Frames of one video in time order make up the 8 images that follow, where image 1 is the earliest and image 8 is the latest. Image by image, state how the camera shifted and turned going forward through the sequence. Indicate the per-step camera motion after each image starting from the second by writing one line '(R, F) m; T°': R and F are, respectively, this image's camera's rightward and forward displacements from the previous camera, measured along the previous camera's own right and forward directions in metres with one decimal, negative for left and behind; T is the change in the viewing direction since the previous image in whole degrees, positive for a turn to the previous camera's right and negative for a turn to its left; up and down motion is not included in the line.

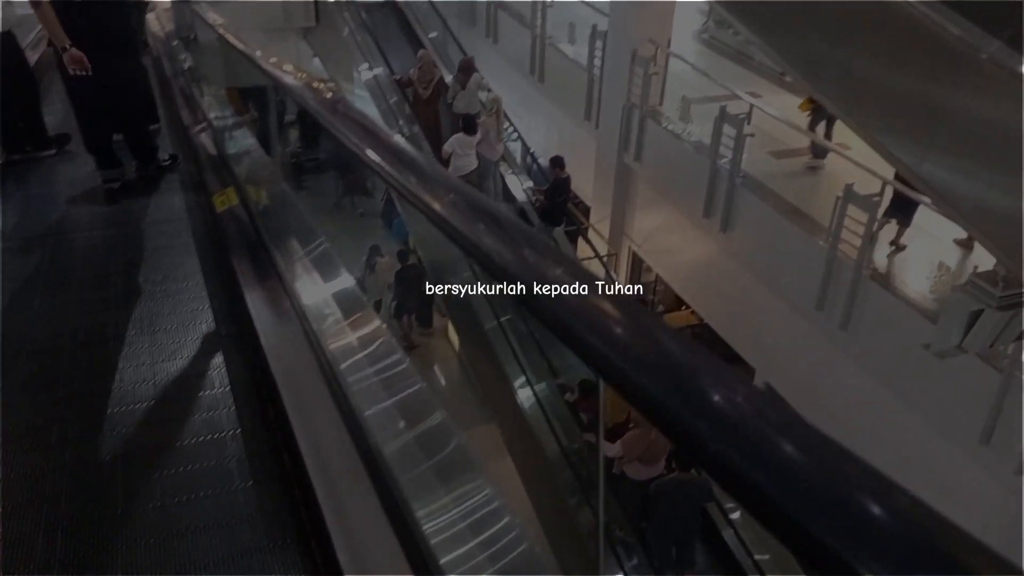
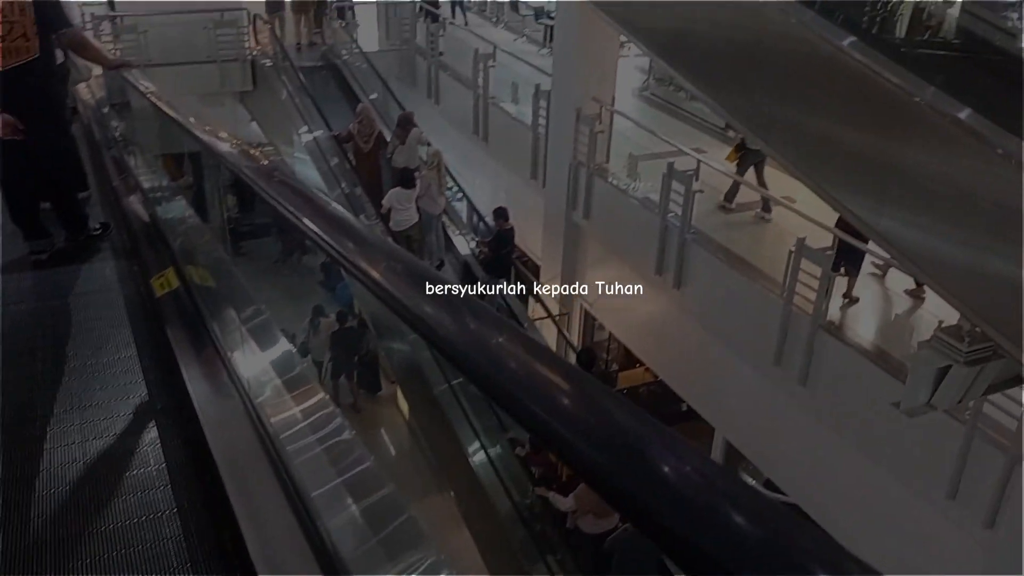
(-0.1, +0.2) m; +4°
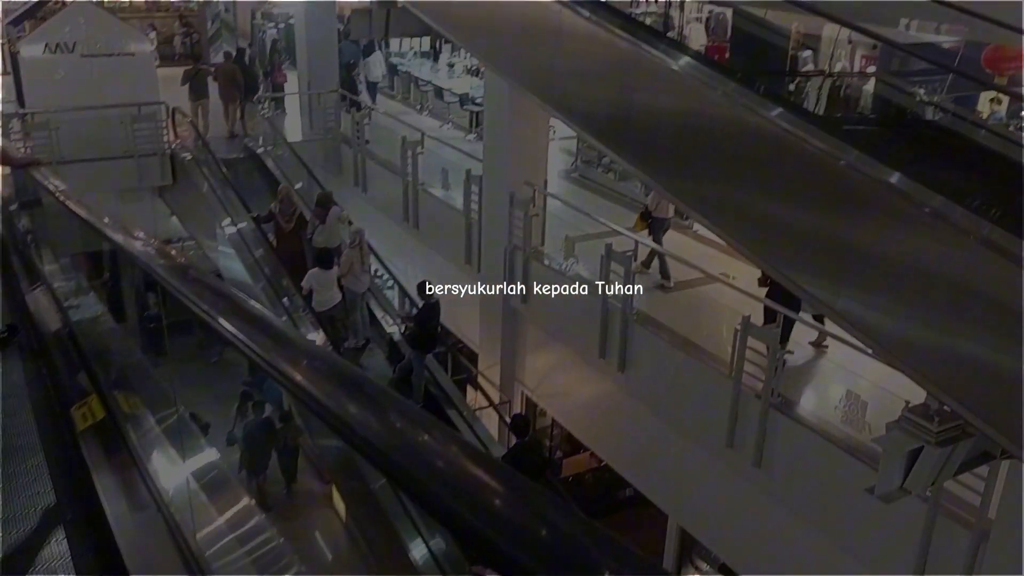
(-0.1, +0.2) m; +5°
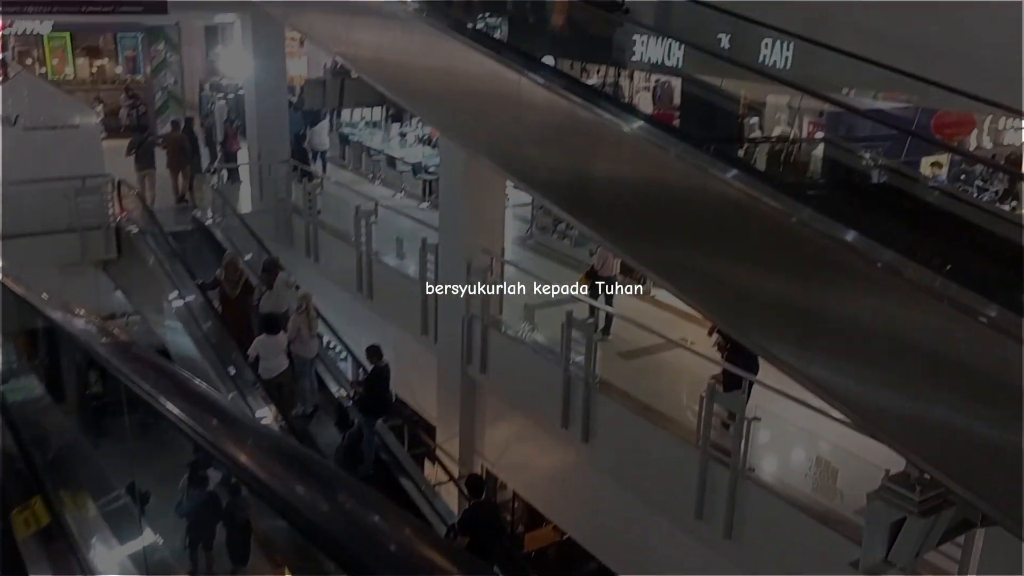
(0.0, +0.1) m; +3°
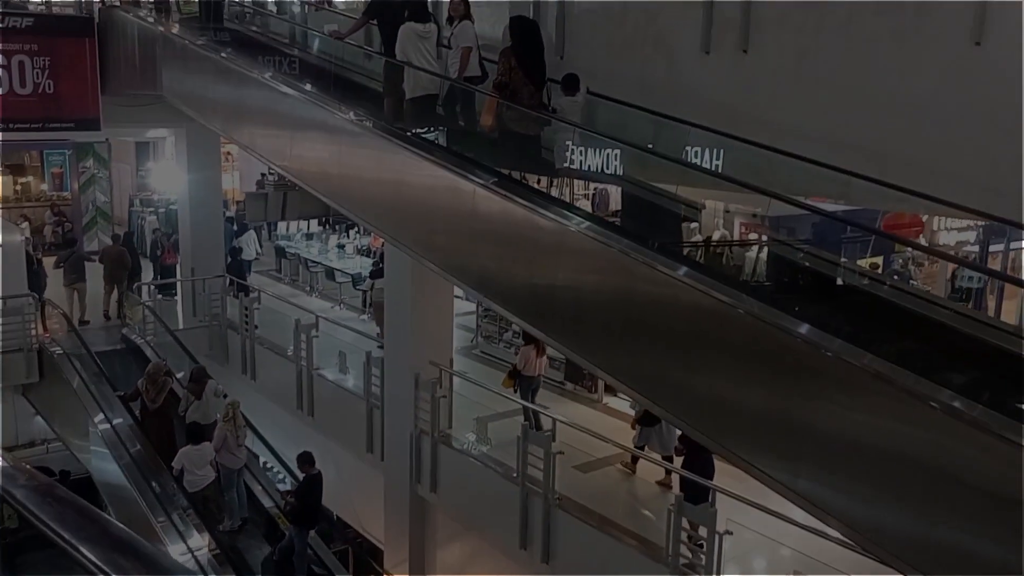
(-0.1, +0.2) m; +5°
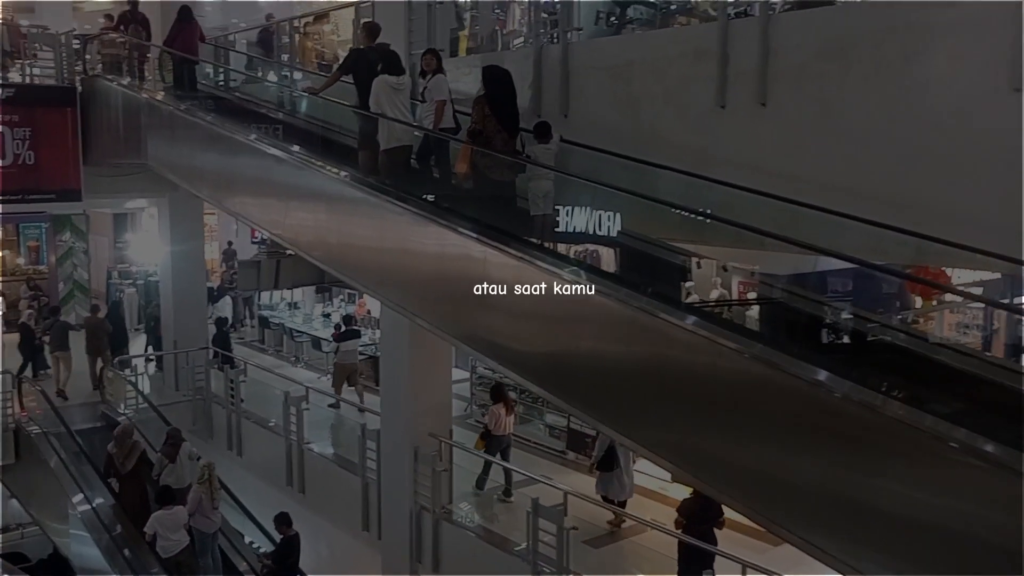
(-0.2, +0.2) m; +2°
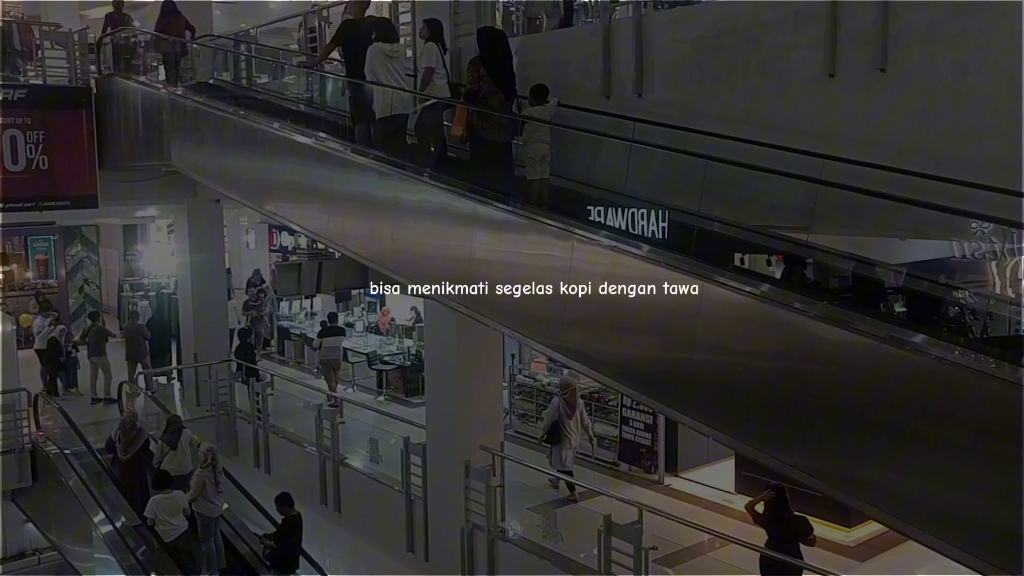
(-0.4, +0.4) m; 0°
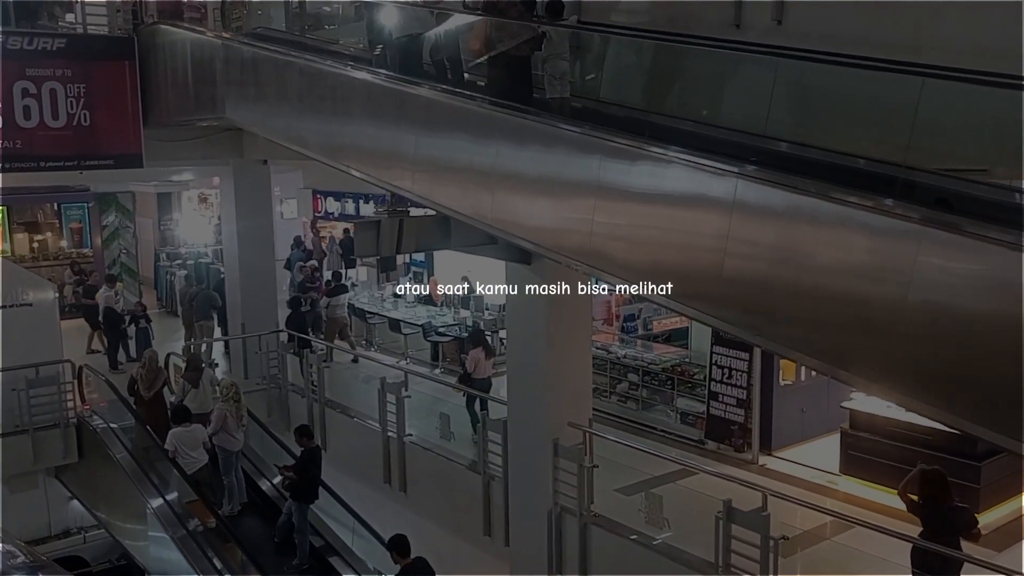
(-0.5, +0.5) m; -1°
